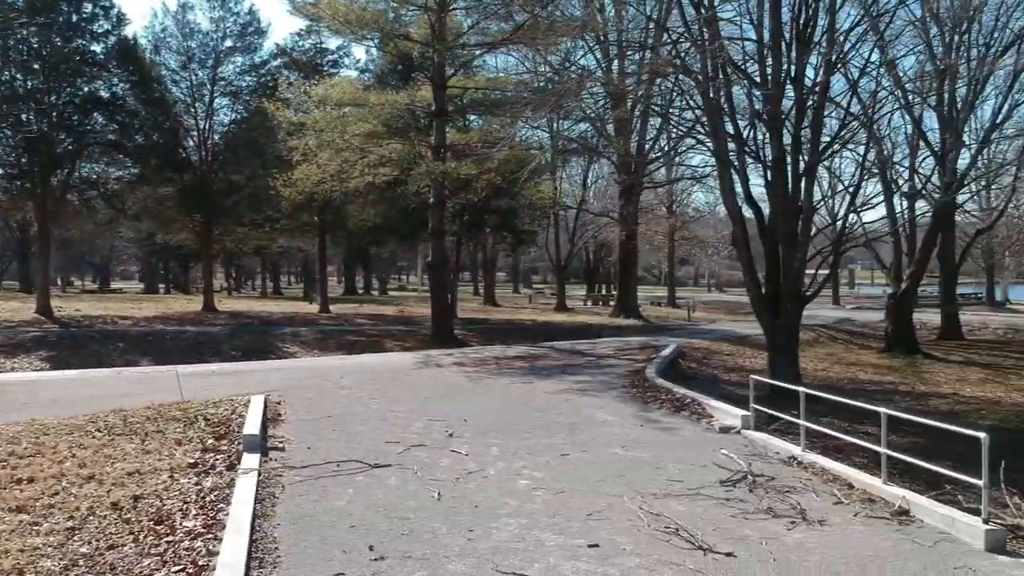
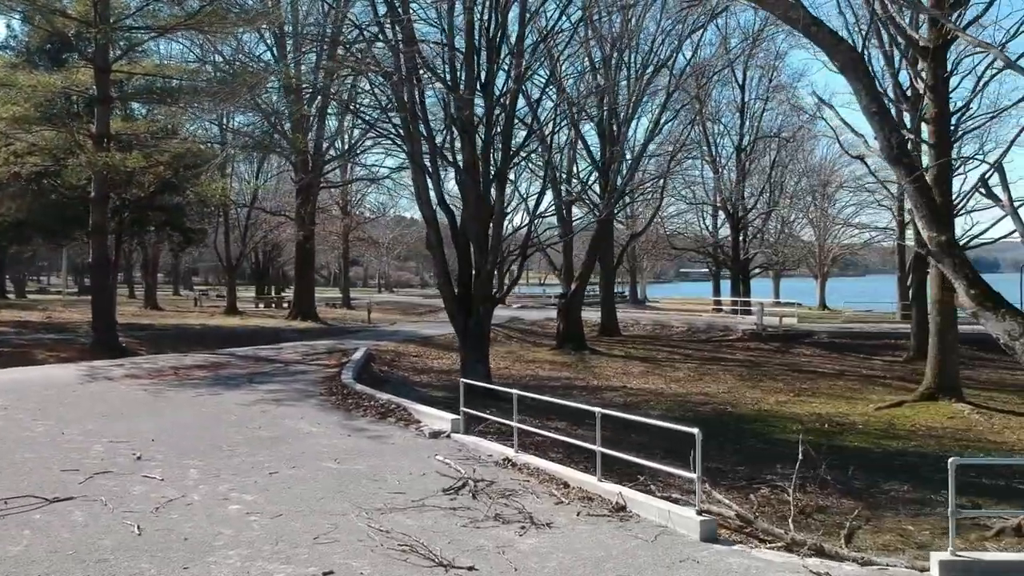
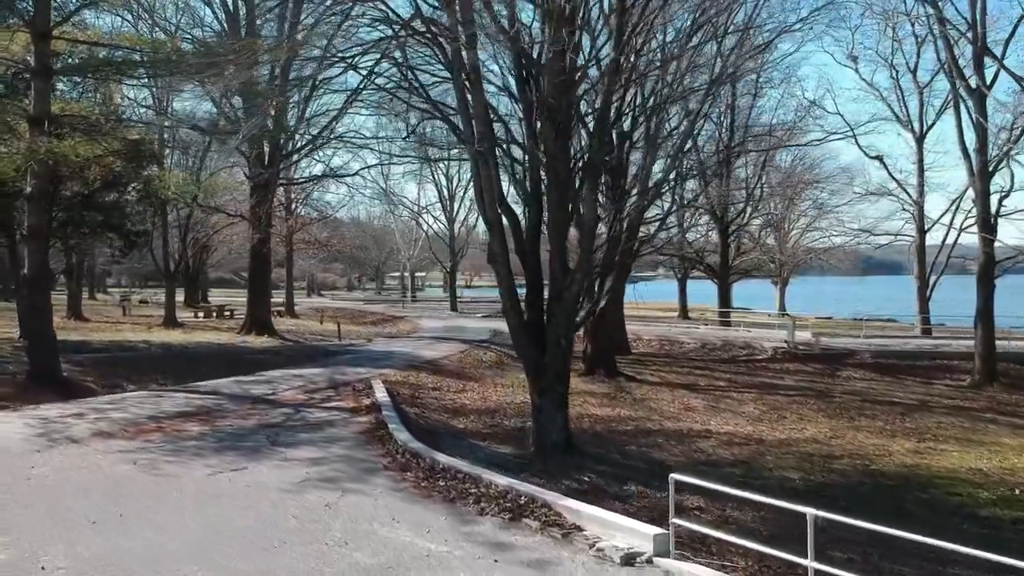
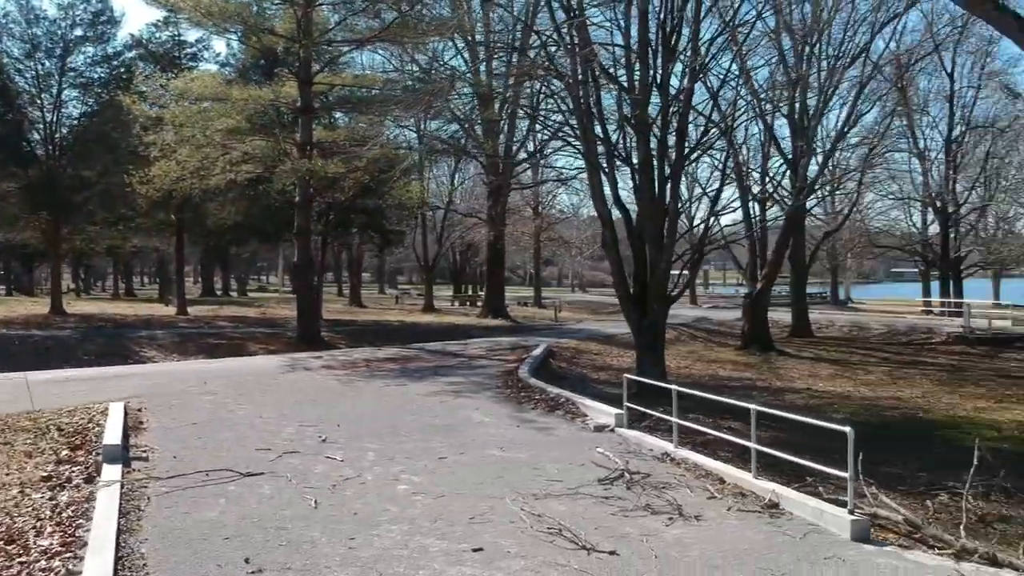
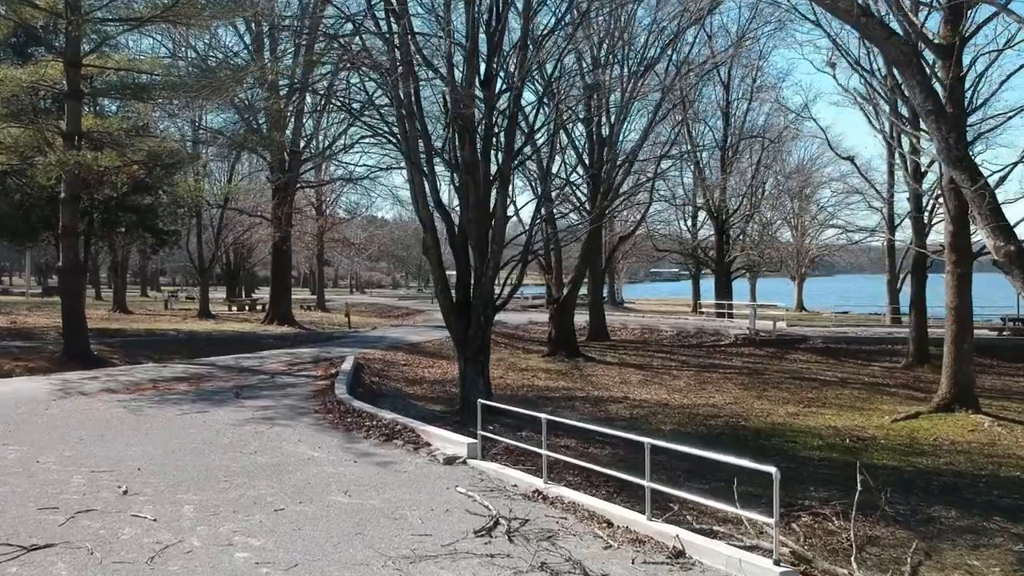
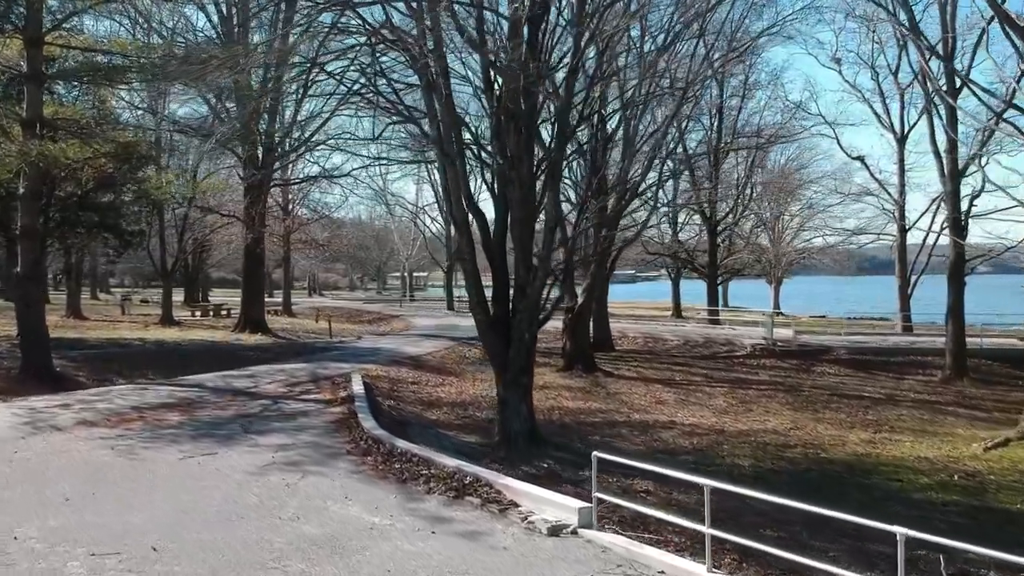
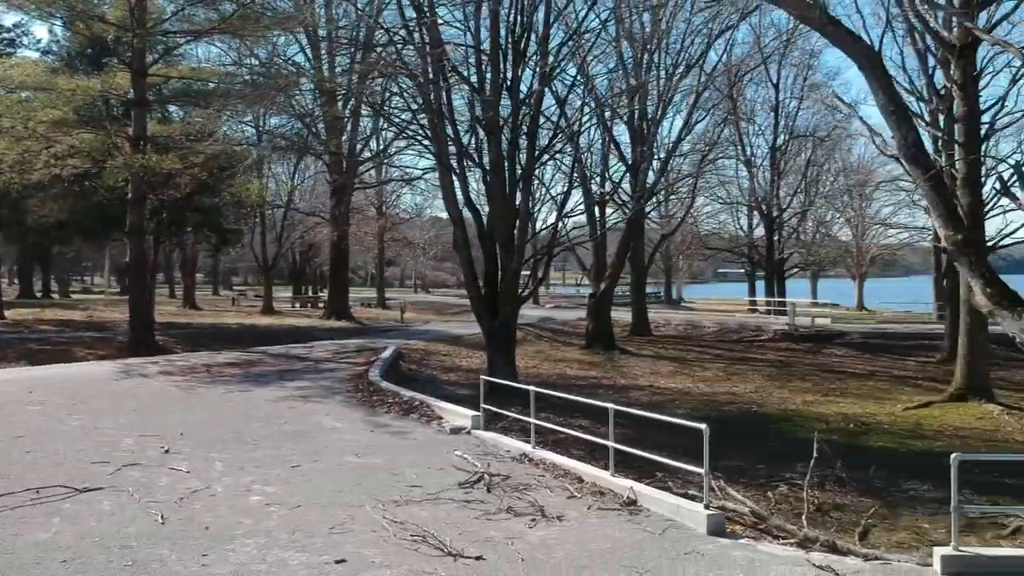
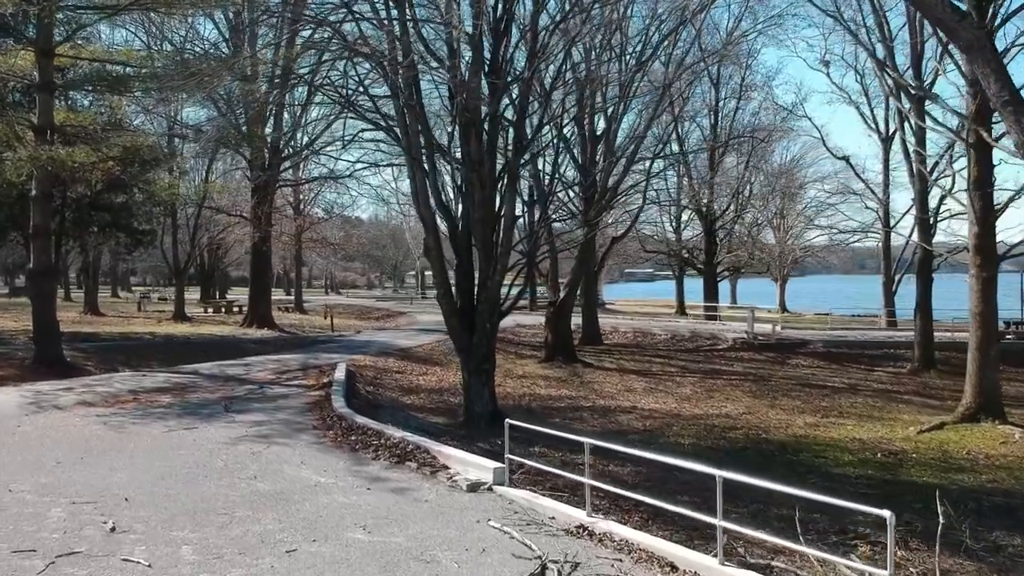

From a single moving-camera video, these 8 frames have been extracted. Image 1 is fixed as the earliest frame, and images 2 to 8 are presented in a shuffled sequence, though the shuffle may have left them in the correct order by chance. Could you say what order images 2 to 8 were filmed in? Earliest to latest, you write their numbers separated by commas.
4, 7, 2, 5, 8, 6, 3
